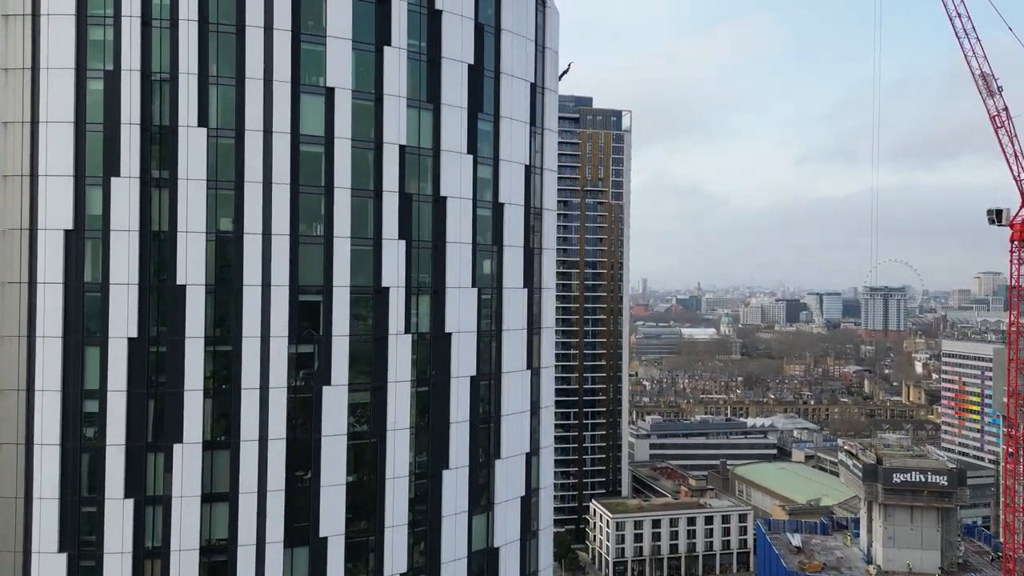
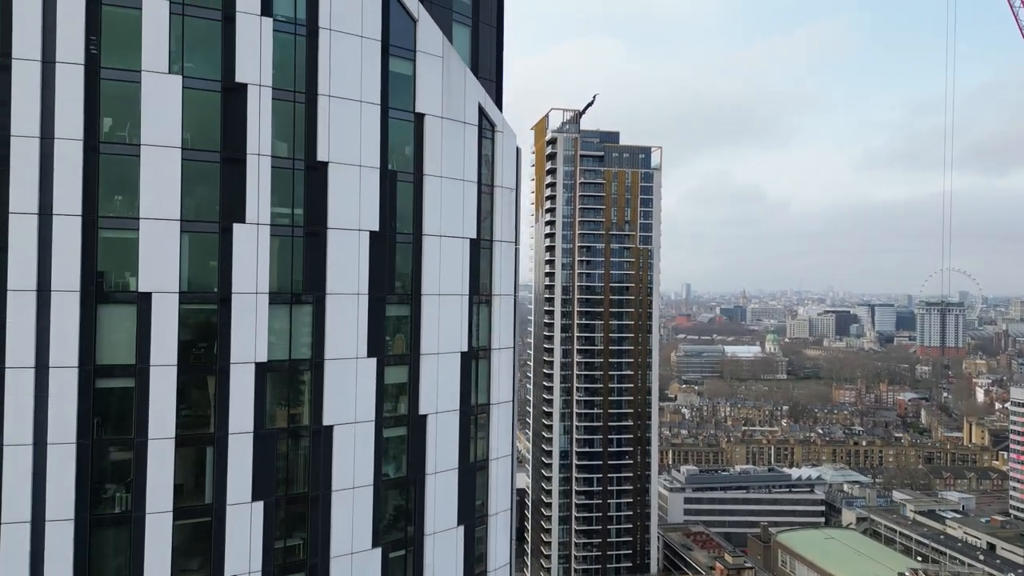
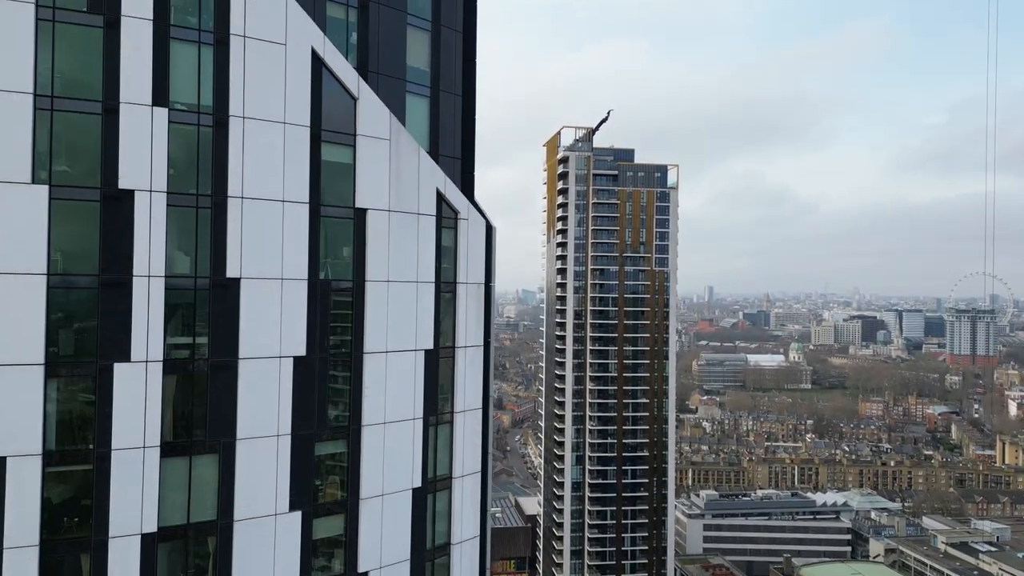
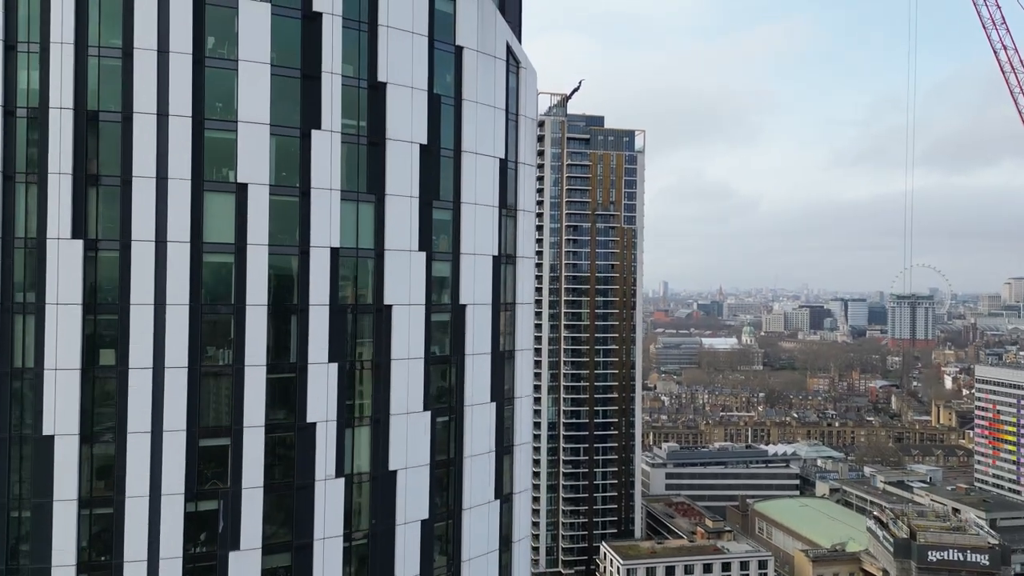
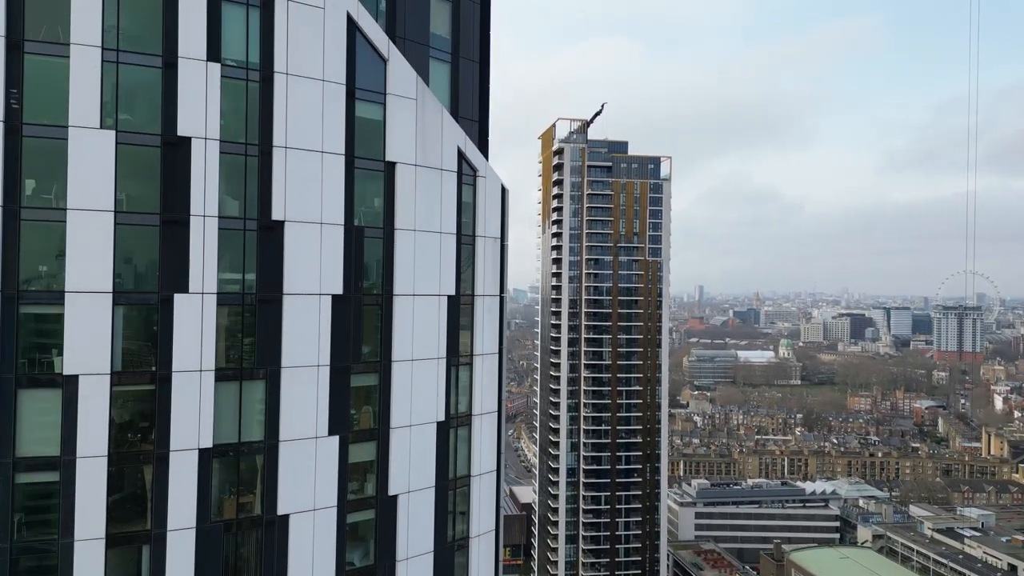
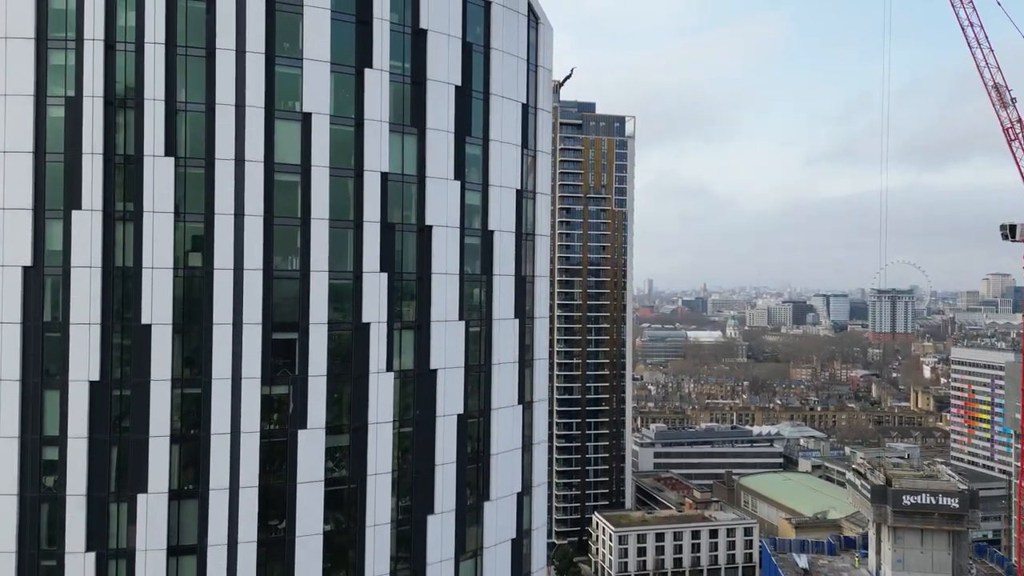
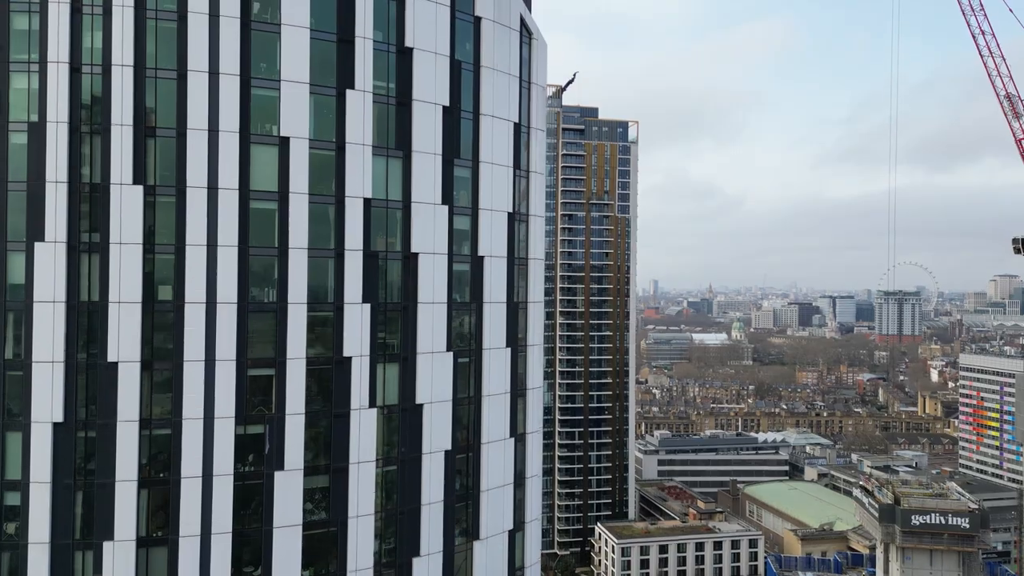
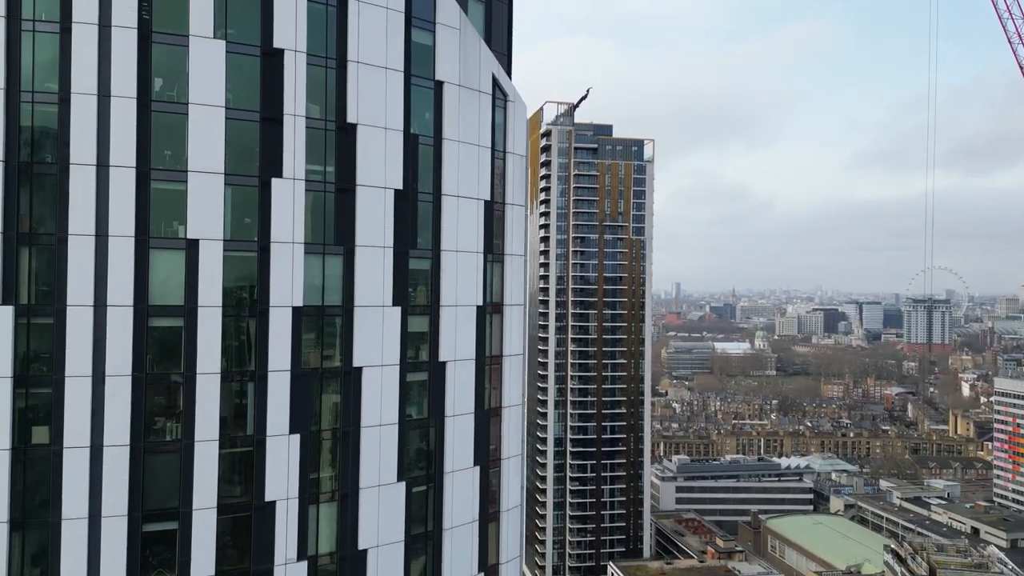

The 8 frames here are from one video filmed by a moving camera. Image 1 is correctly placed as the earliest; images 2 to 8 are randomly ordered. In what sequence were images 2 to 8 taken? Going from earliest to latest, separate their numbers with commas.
6, 7, 4, 8, 2, 5, 3
